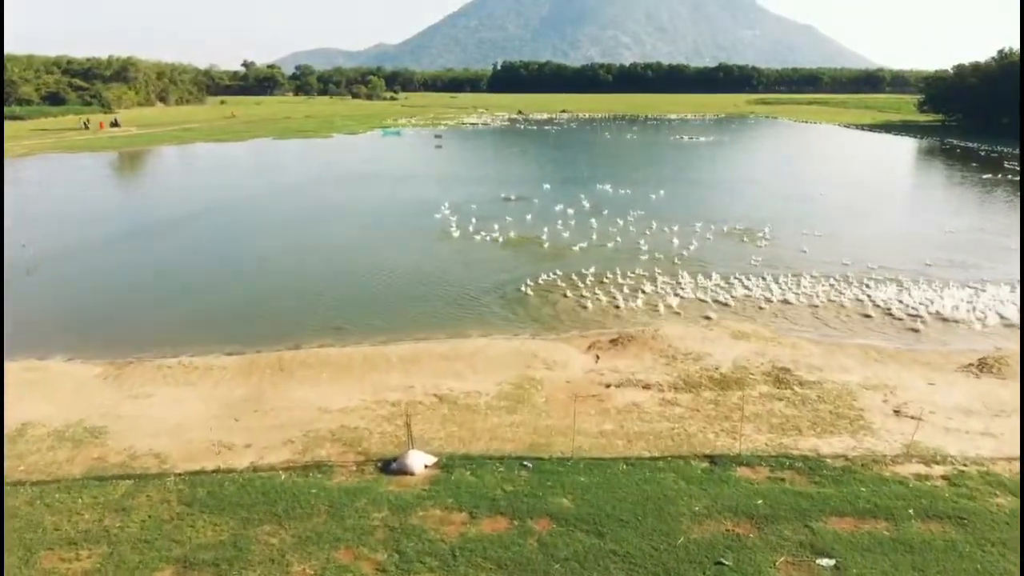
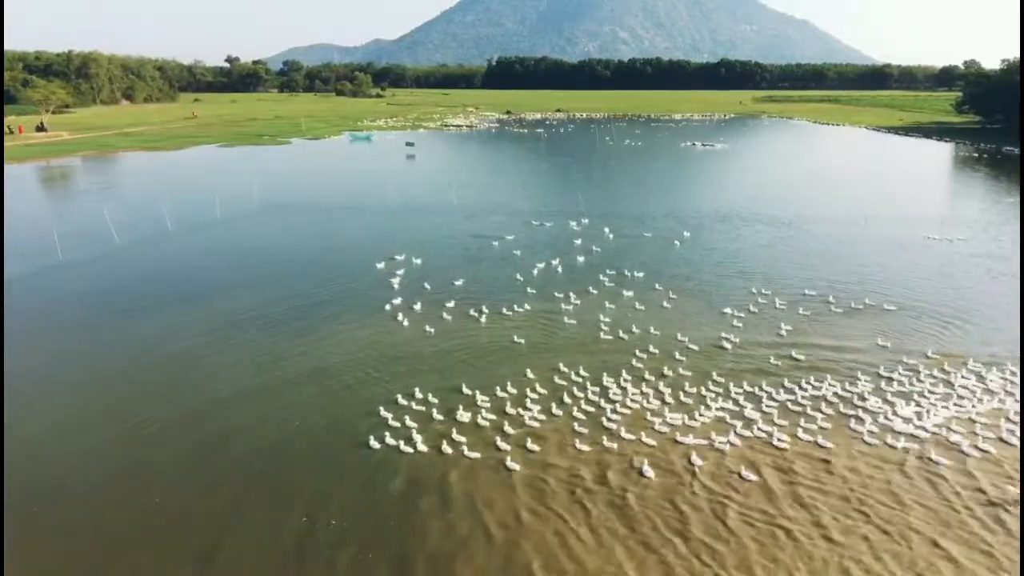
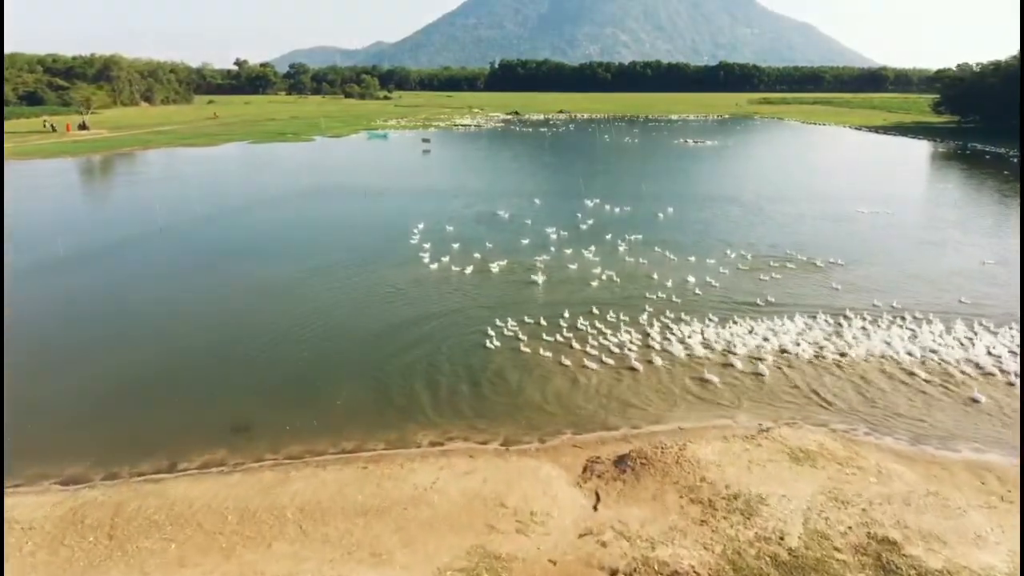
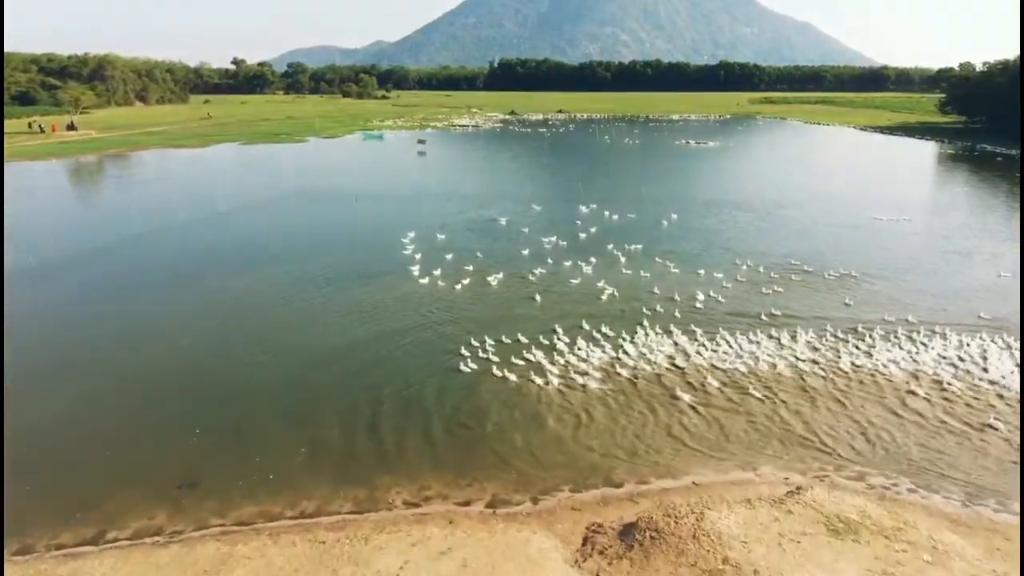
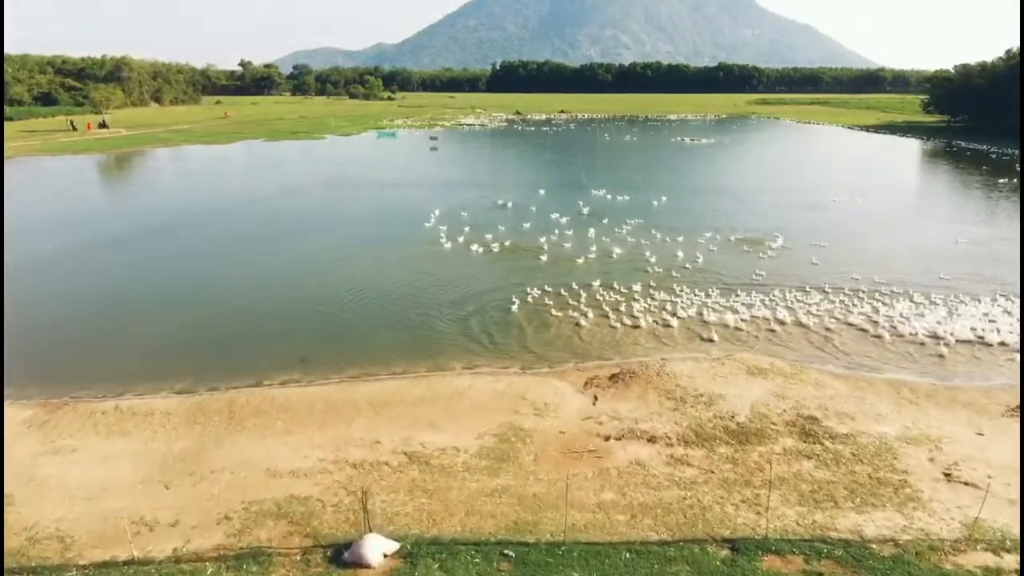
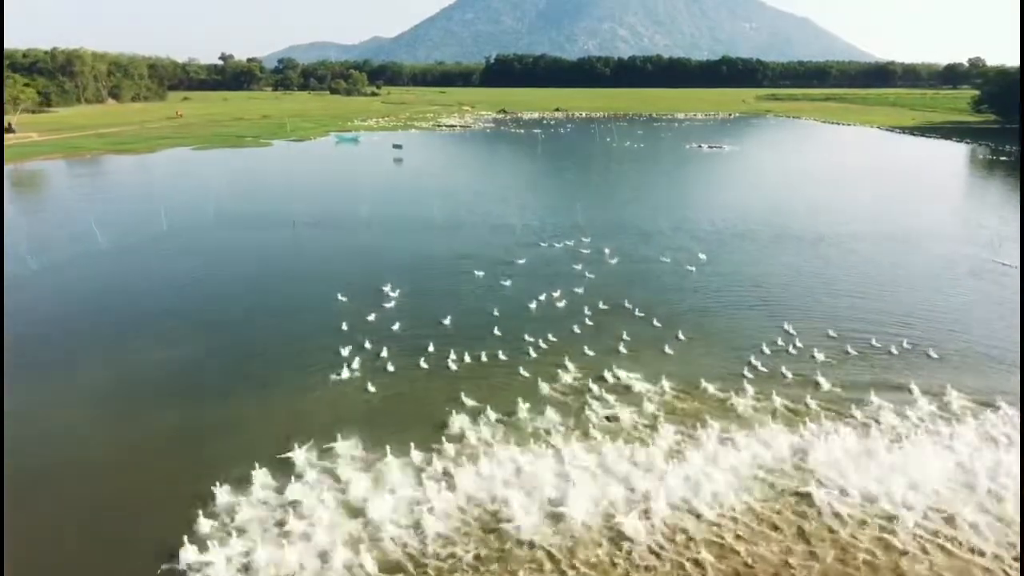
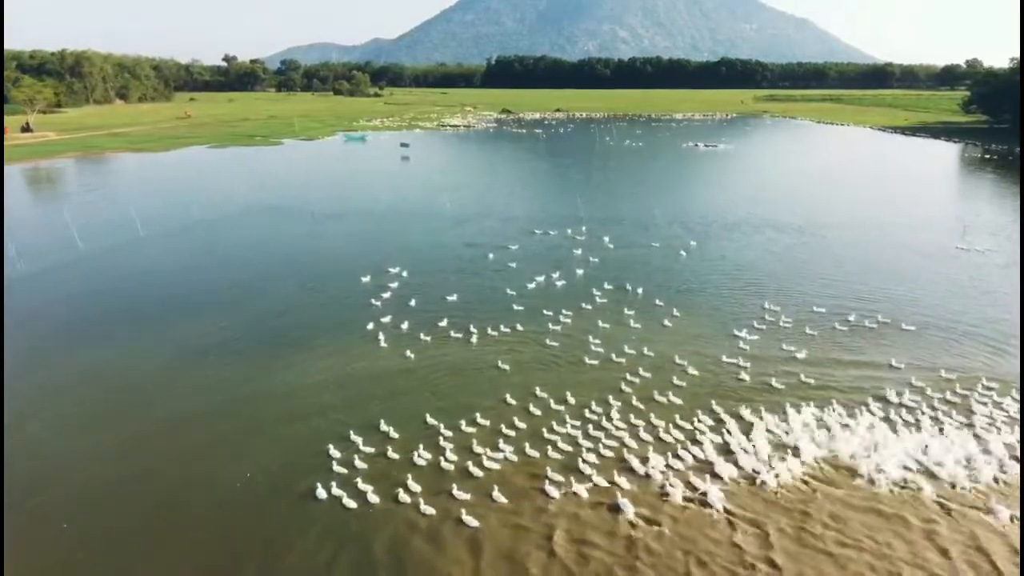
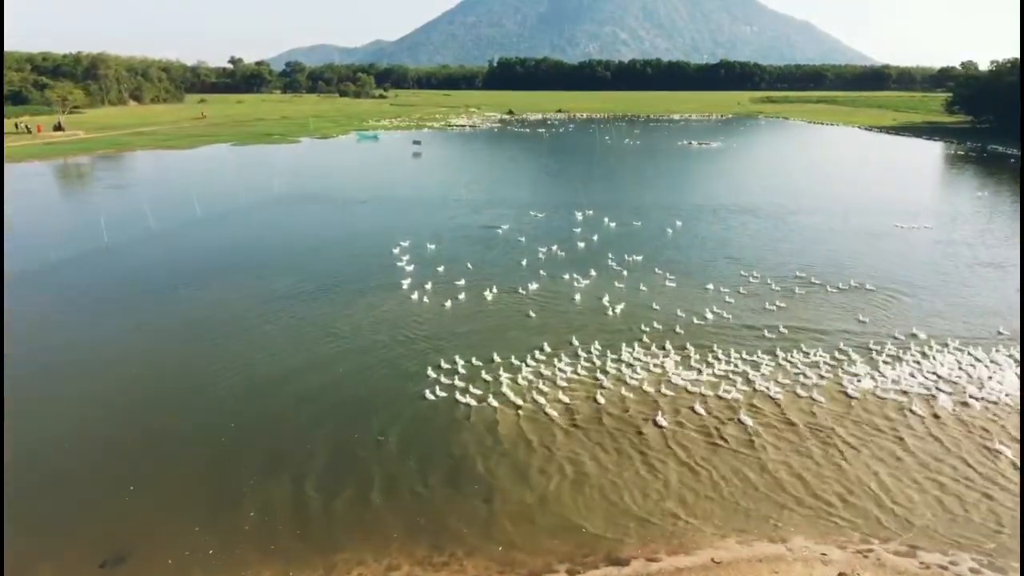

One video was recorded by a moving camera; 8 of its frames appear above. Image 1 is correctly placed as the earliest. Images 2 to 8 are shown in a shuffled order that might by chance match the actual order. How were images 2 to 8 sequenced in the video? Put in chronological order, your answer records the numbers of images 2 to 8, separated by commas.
5, 3, 4, 8, 2, 7, 6
